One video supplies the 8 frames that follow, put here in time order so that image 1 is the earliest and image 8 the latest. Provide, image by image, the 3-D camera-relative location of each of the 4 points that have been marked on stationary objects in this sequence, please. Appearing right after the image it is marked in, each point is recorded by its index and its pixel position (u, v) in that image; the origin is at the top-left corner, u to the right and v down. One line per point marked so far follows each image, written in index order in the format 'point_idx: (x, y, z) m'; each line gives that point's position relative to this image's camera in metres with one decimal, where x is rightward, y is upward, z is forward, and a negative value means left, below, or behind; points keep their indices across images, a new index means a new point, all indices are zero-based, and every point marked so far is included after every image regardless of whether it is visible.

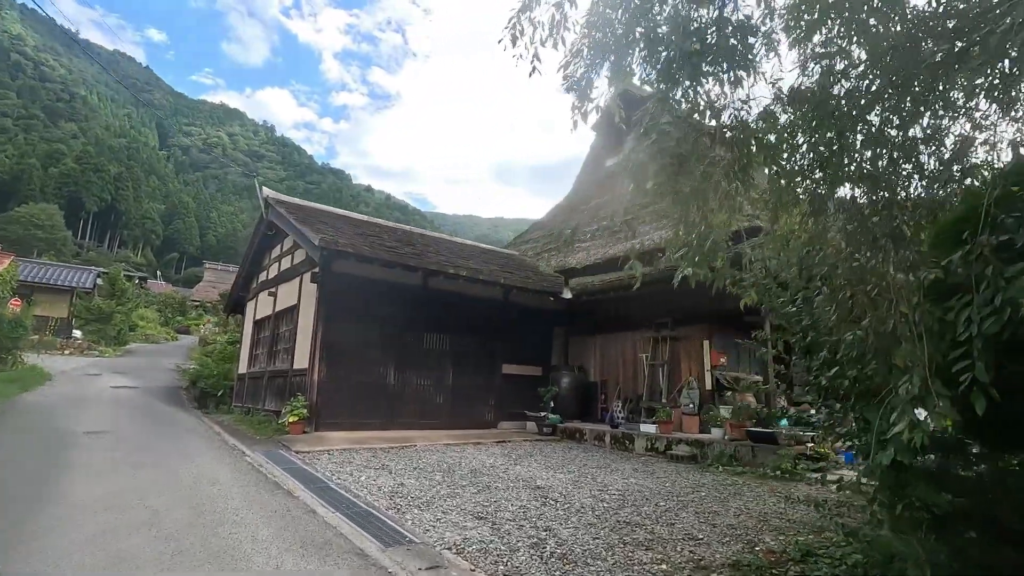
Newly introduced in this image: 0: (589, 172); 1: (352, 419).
0: (+1.7, +2.6, +12.0) m
1: (-1.9, -1.6, +6.4) m
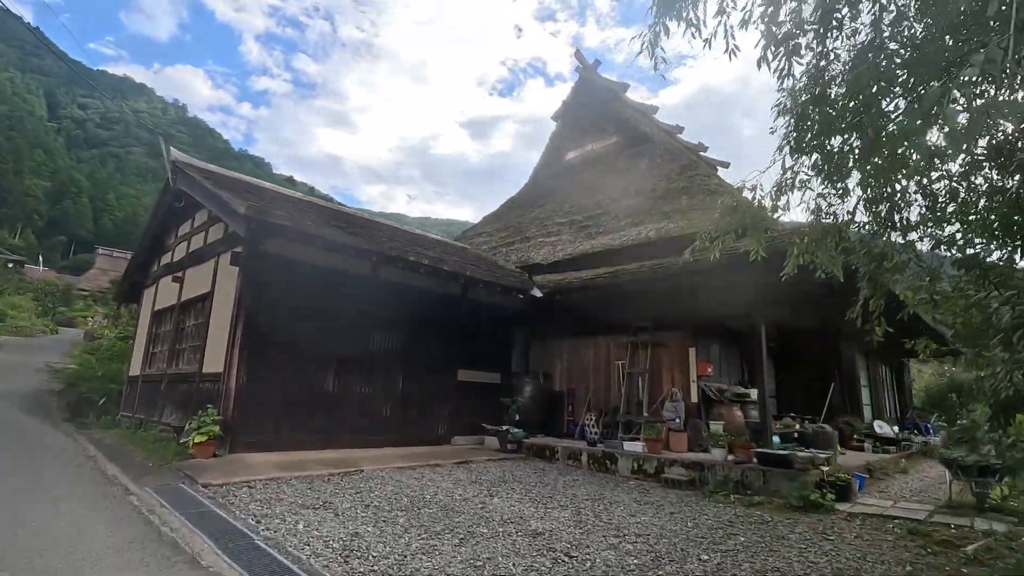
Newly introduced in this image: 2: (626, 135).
0: (+0.8, +2.6, +11.2) m
1: (-2.3, -1.4, +5.1) m
2: (+2.1, +2.7, +9.6) m
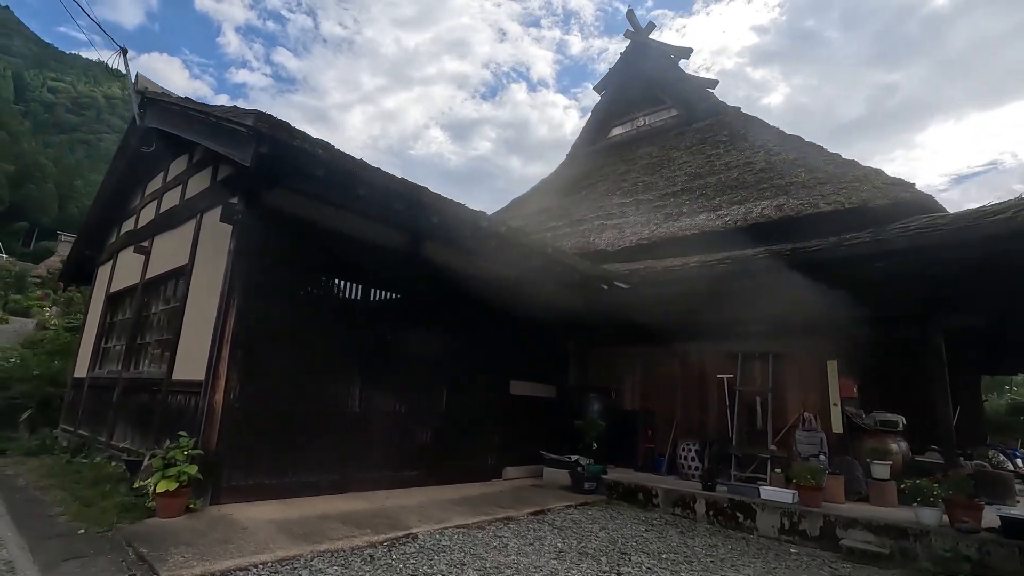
0: (+1.4, +2.6, +9.7) m
1: (-1.5, -1.2, +3.5) m
2: (+2.8, +2.7, +8.2) m
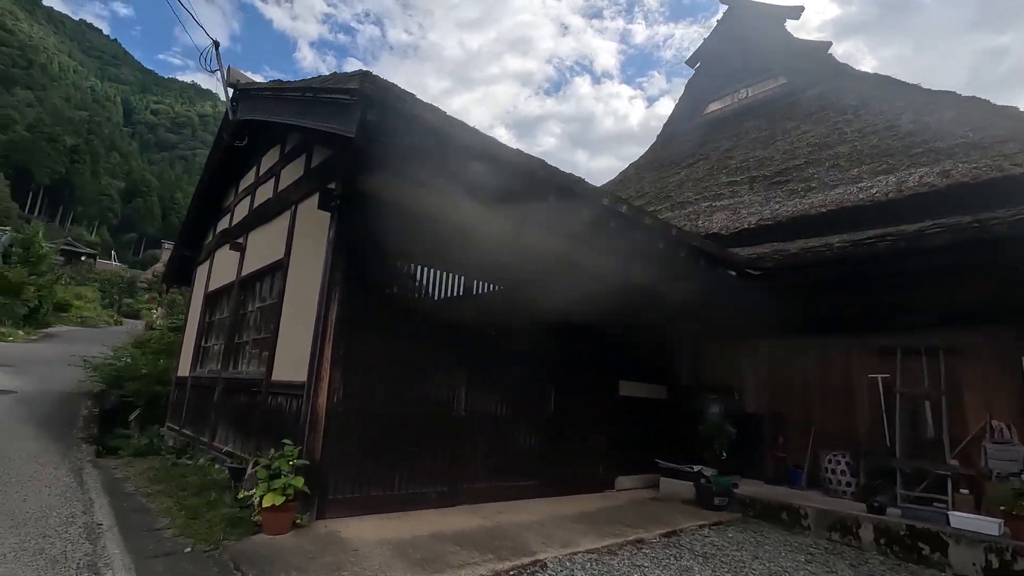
0: (+2.8, +2.8, +9.0) m
1: (-0.7, -1.2, +3.2) m
2: (+4.0, +2.9, +7.3) m
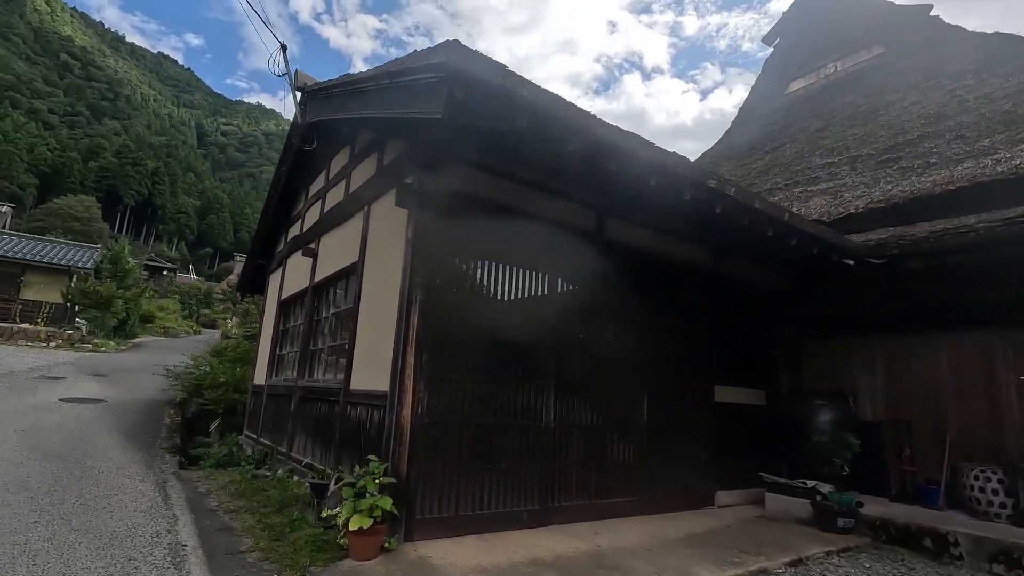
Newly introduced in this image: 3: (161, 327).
0: (+3.8, +2.8, +8.3) m
1: (-0.2, -1.2, +2.9) m
2: (+4.8, +3.0, +6.6) m
3: (-12.3, -1.4, +18.7) m
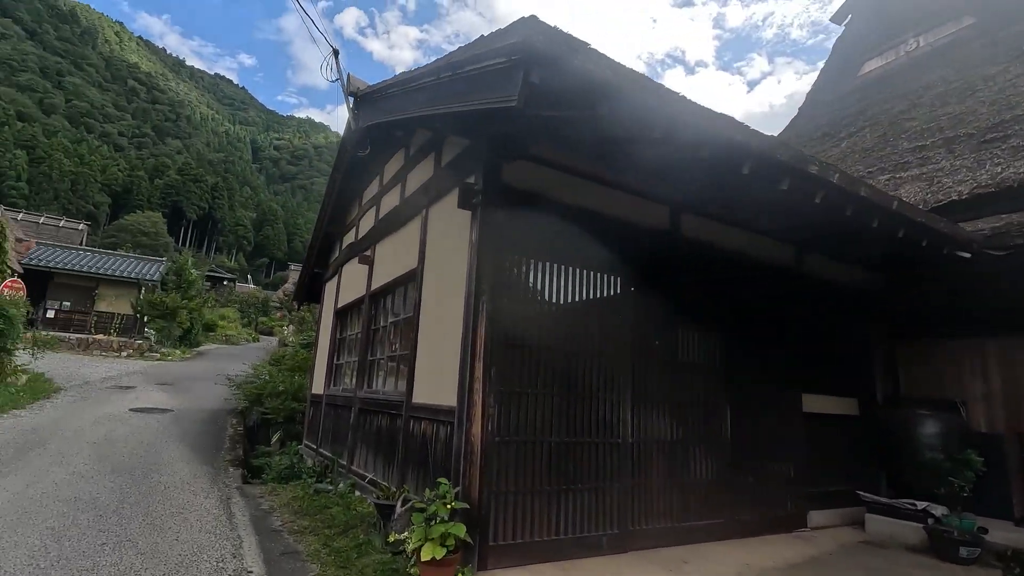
0: (+4.6, +2.9, +7.8) m
1: (+0.2, -1.2, +2.7) m
2: (+5.4, +3.1, +5.9) m
3: (-10.5, -1.7, +19.4) m
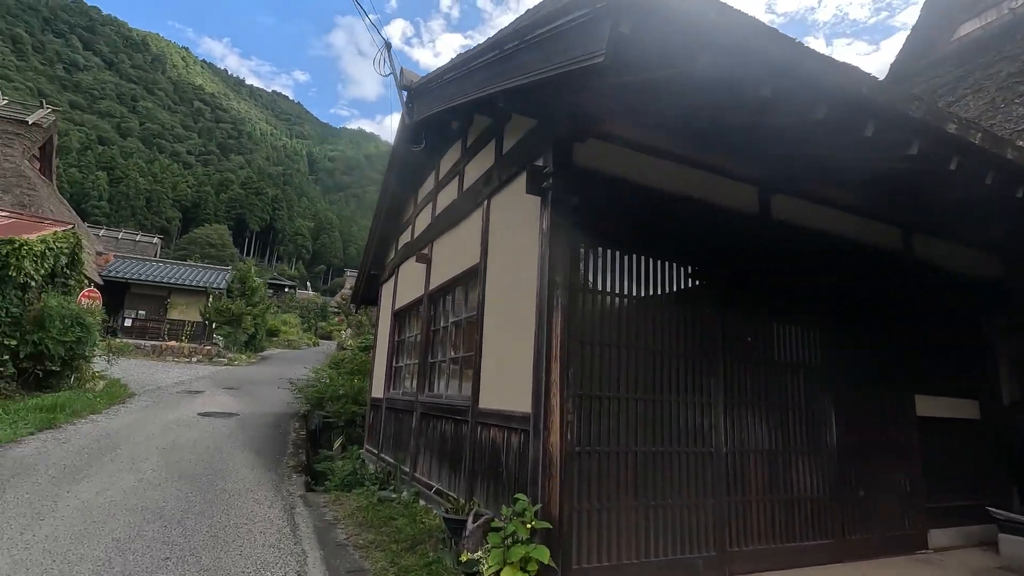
0: (+5.3, +3.0, +7.0) m
1: (+0.6, -1.2, +2.4) m
2: (+6.0, +3.2, +5.1) m
3: (-8.5, -2.0, +20.1) m
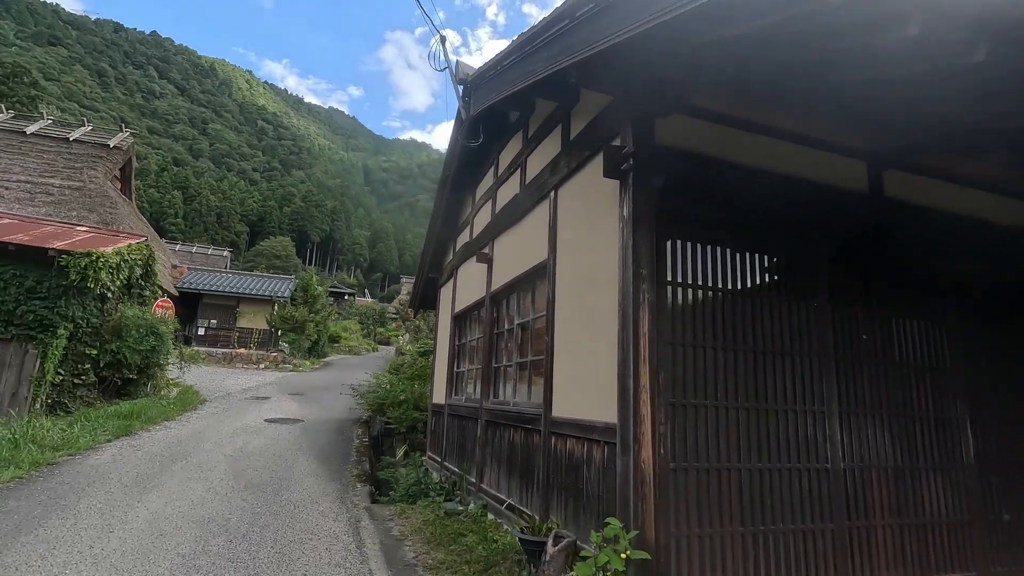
0: (+6.0, +3.2, +6.3) m
1: (+0.9, -1.2, +2.0) m
2: (+6.5, +3.4, +4.3) m
3: (-6.4, -2.2, +20.5) m
